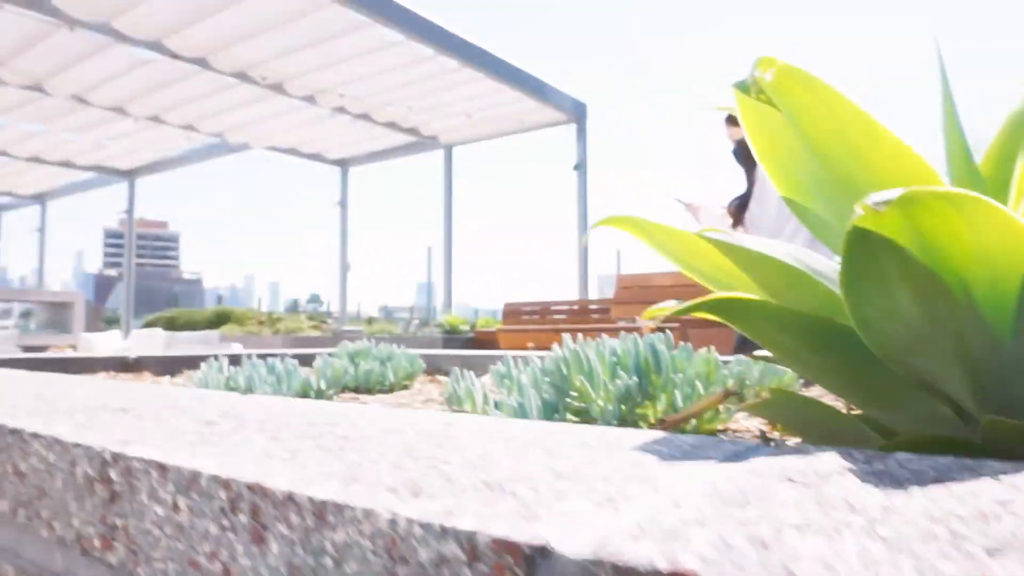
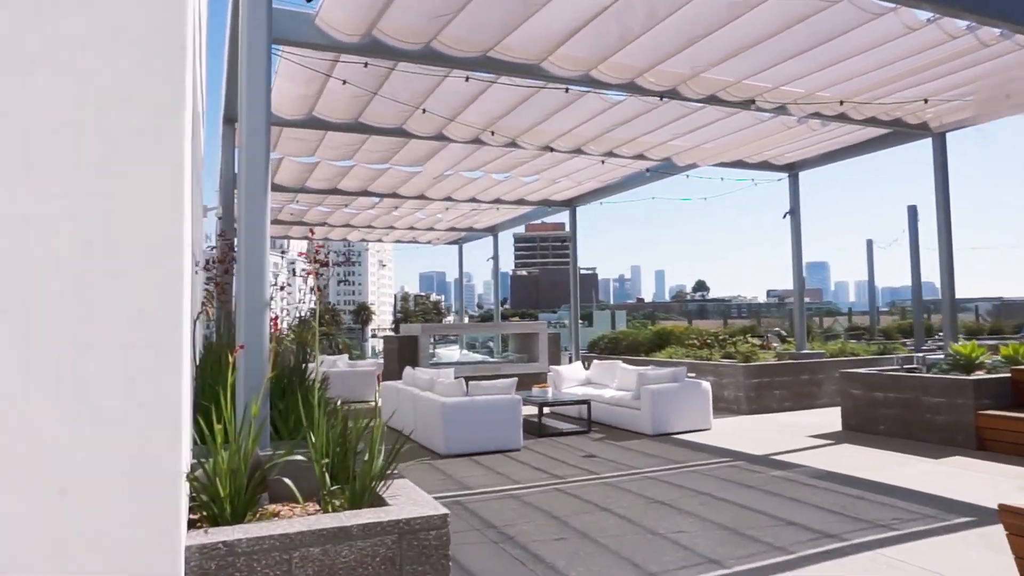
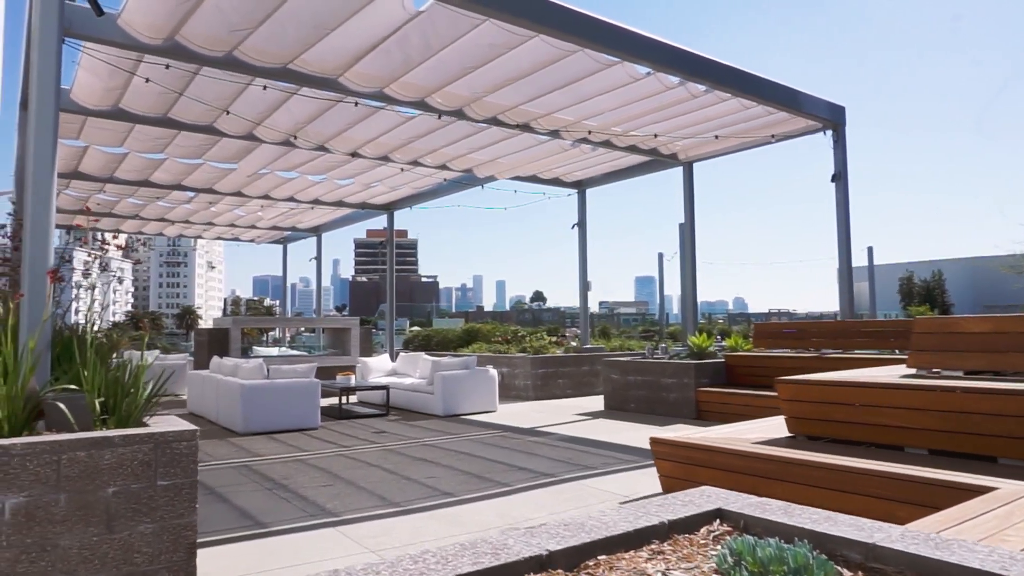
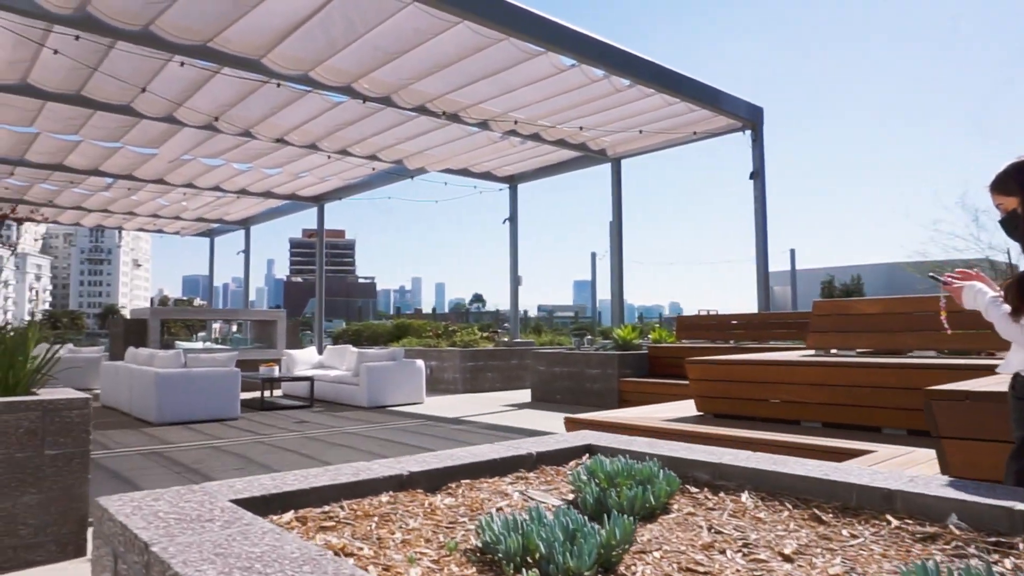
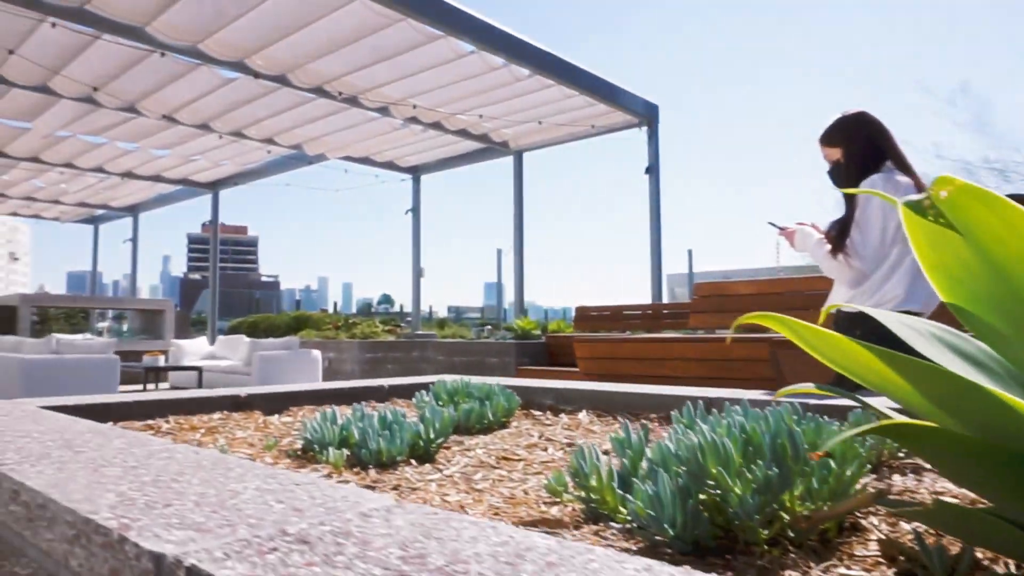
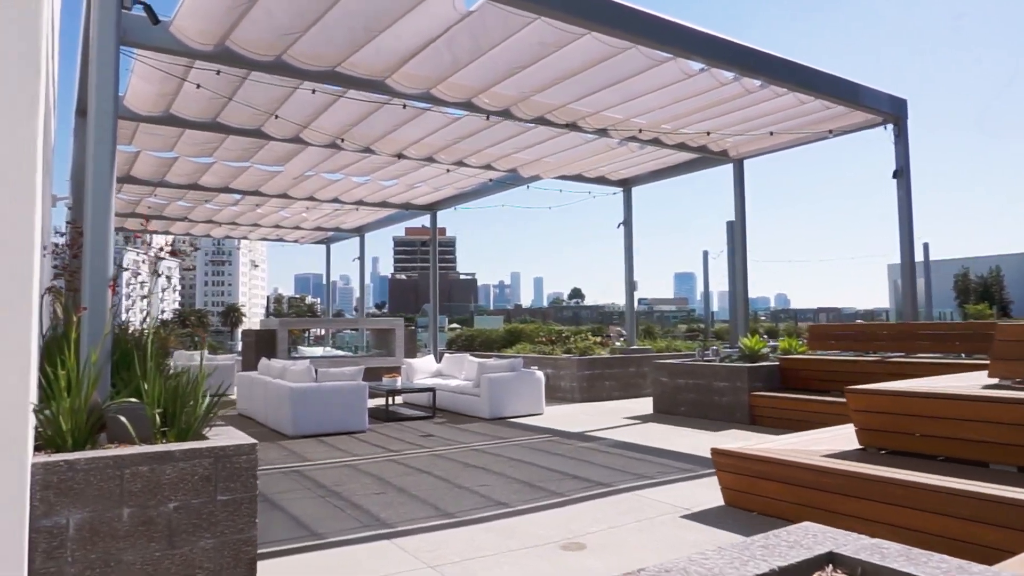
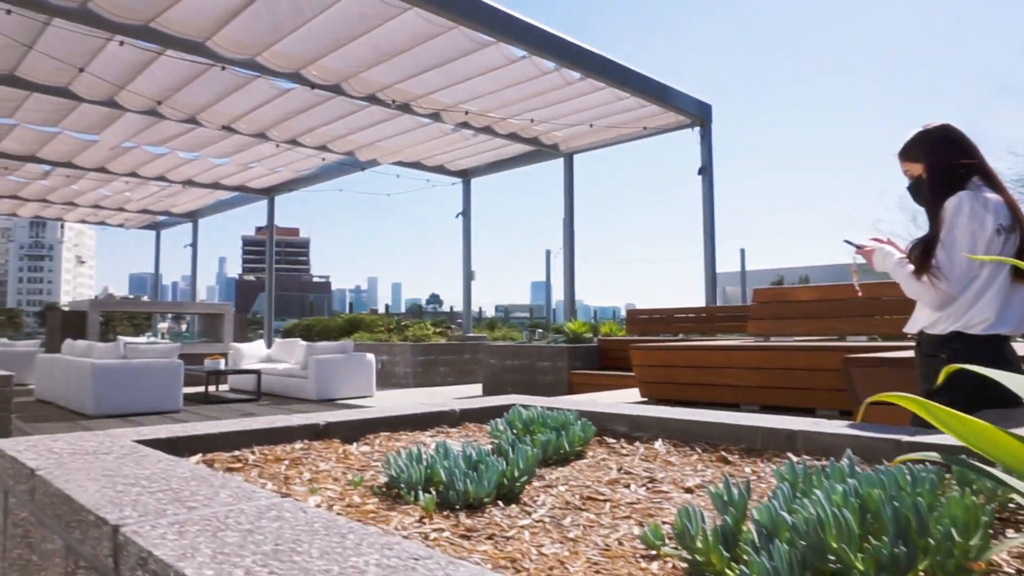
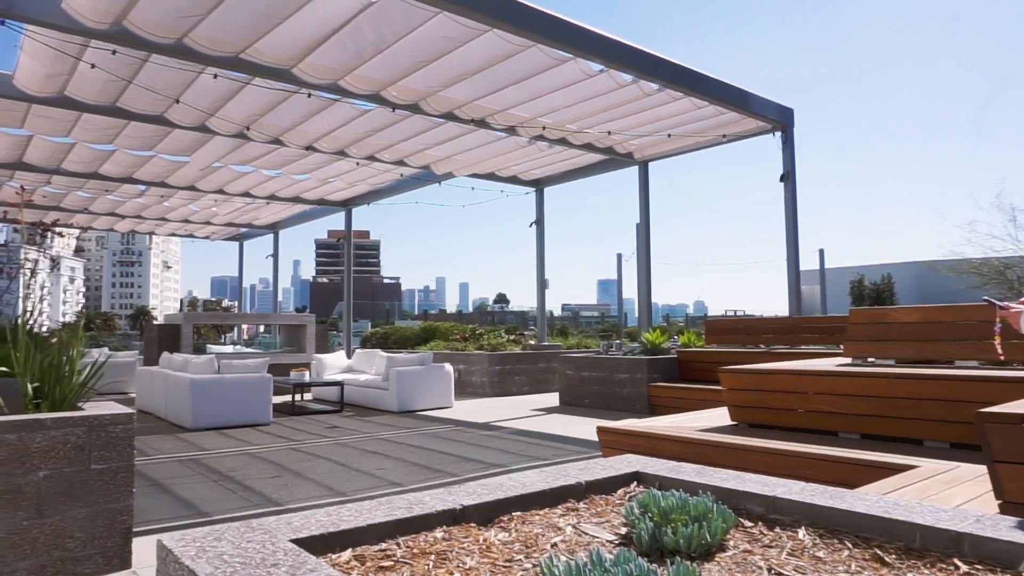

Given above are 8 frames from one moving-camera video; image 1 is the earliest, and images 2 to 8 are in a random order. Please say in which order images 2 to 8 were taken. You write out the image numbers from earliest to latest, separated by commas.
5, 7, 4, 8, 3, 6, 2
